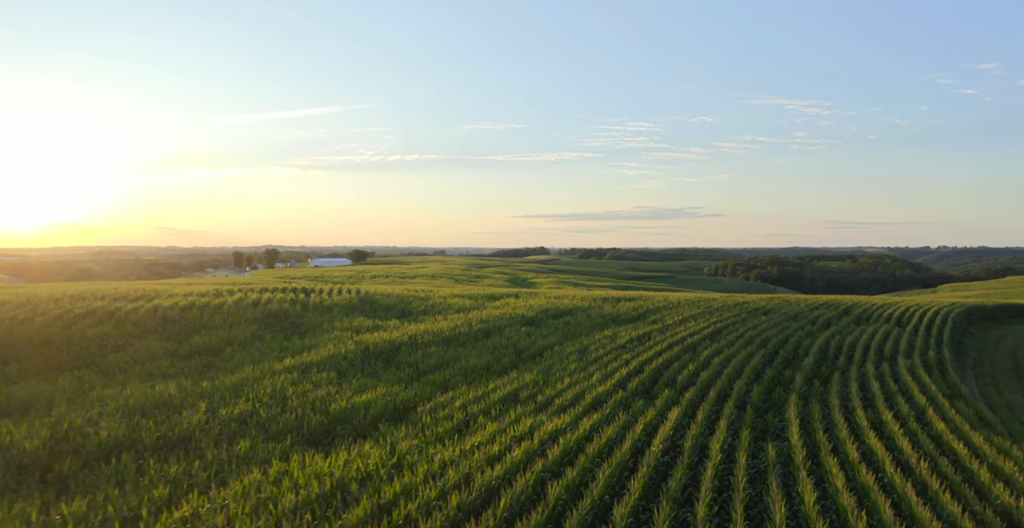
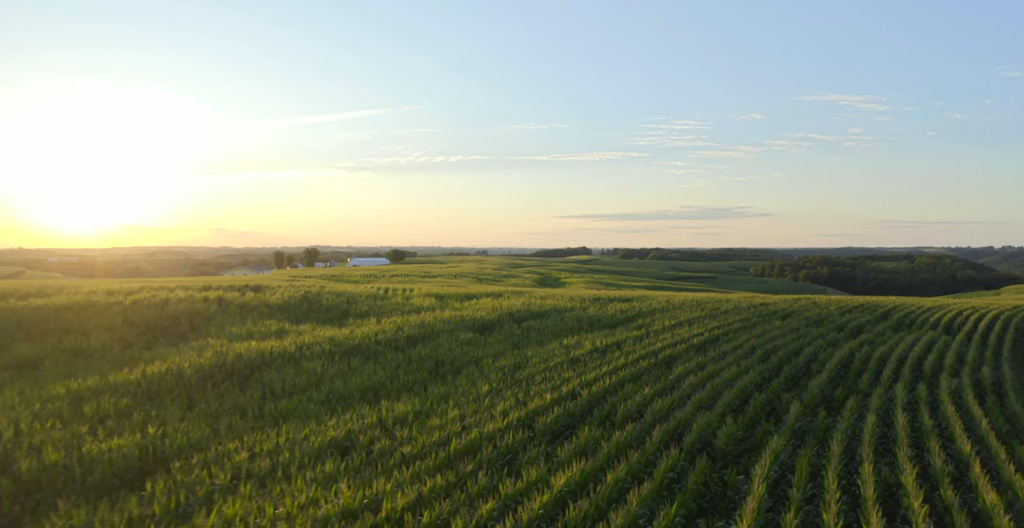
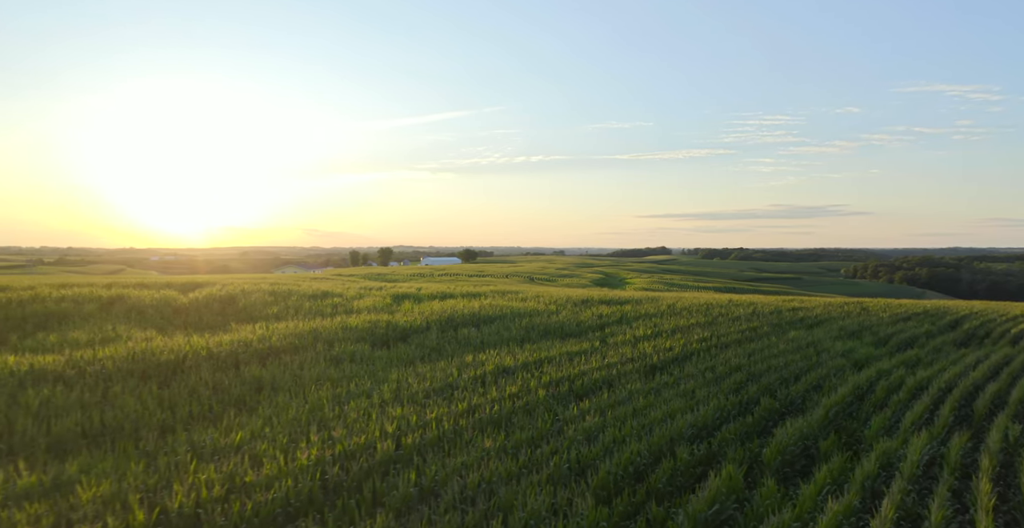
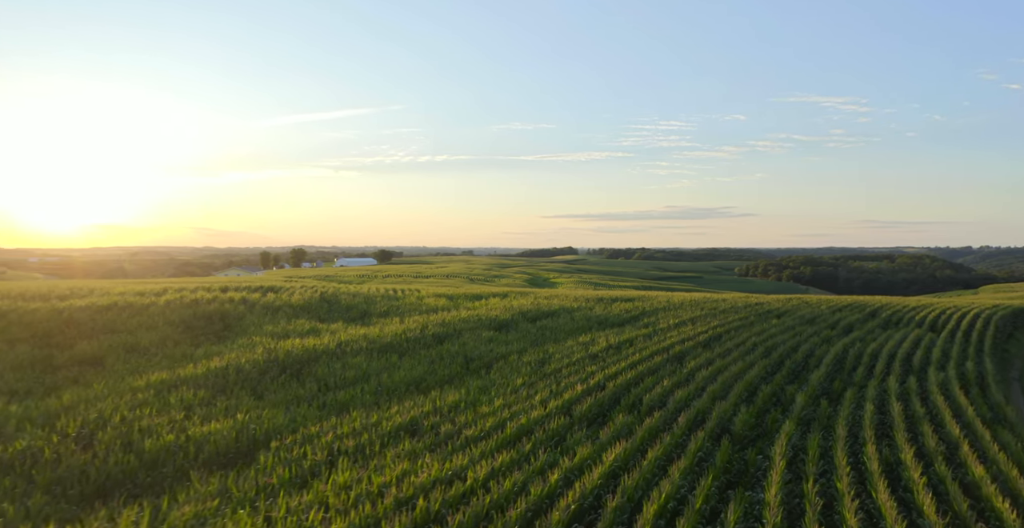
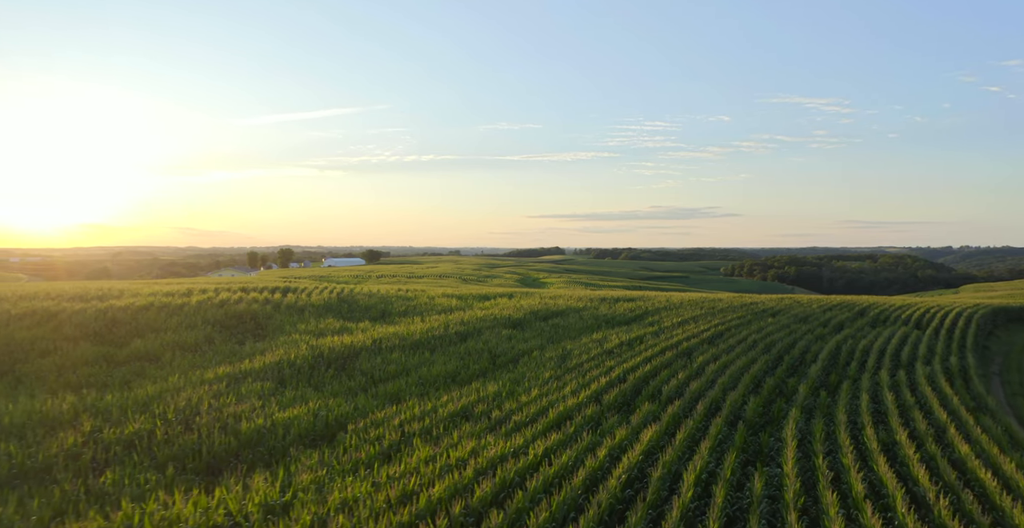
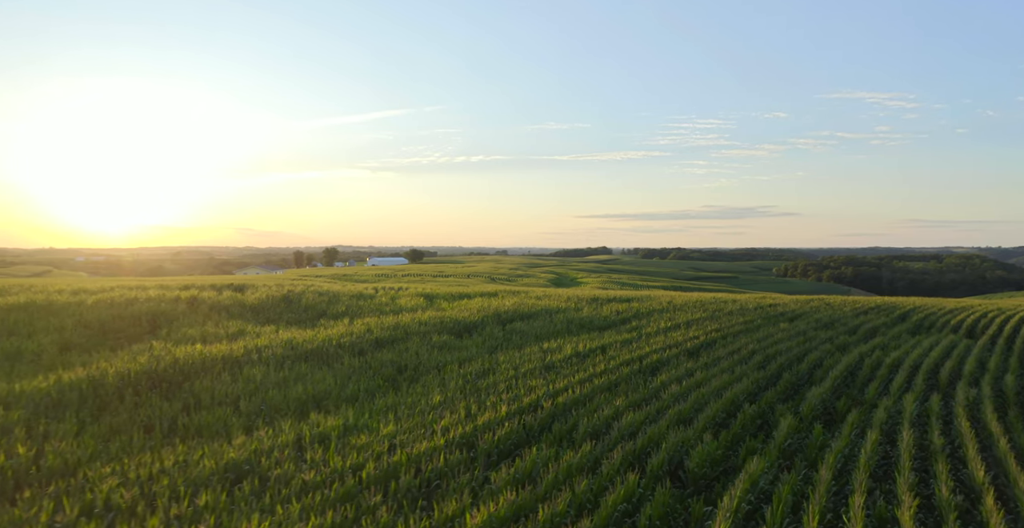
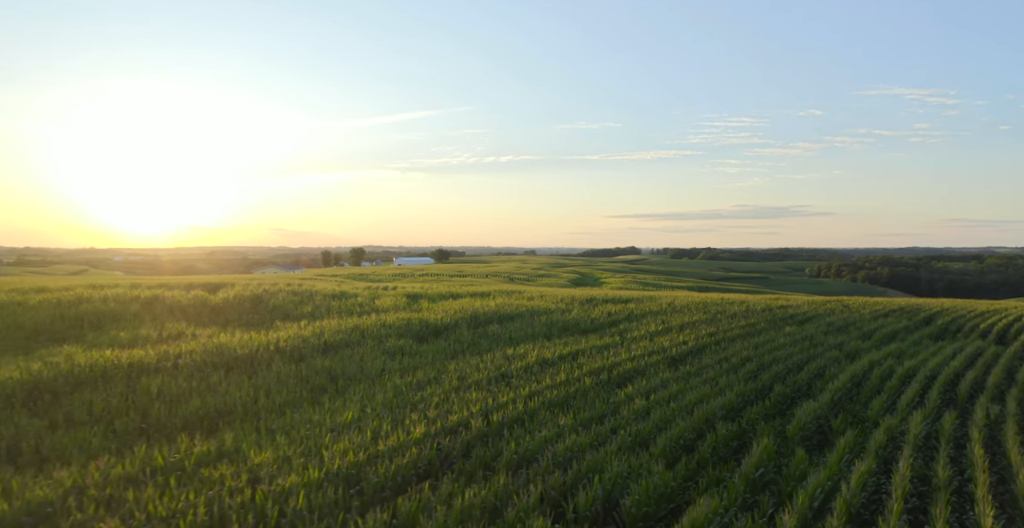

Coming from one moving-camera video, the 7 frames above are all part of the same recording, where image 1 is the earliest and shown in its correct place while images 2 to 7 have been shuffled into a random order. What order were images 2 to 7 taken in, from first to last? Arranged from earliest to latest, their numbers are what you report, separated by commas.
5, 4, 2, 6, 7, 3
